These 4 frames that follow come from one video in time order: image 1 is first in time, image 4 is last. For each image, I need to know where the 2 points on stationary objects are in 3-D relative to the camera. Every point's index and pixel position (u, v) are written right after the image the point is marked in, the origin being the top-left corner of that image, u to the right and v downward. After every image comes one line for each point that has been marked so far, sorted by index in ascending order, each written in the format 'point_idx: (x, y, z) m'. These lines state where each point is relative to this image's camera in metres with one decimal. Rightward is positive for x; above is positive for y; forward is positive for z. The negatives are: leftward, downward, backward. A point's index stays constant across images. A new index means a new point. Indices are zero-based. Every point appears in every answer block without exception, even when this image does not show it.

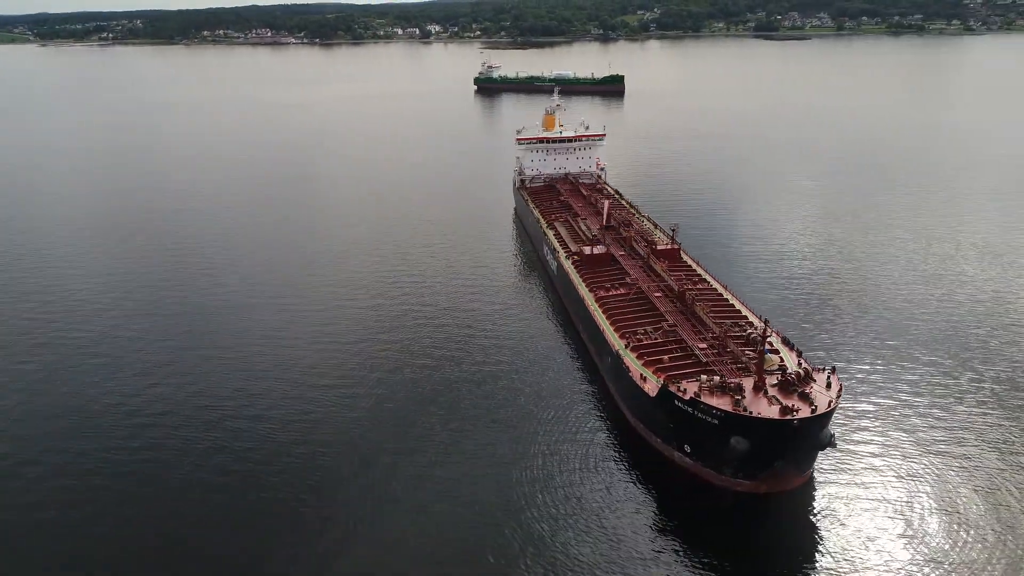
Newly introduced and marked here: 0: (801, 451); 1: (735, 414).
0: (+6.0, -3.4, +16.3) m
1: (+4.9, -2.8, +16.4) m
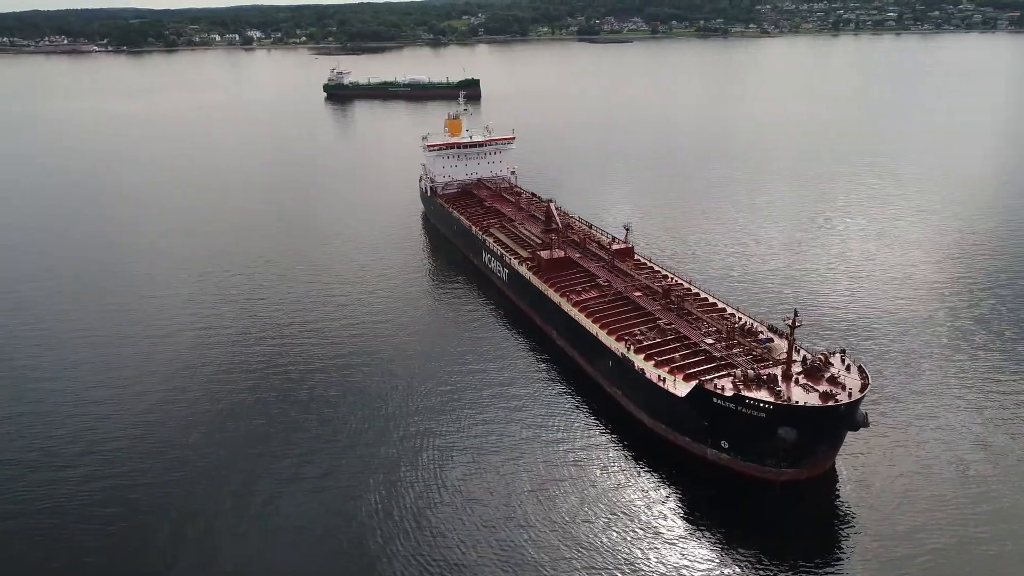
0: (+7.2, -3.2, +17.0) m
1: (+6.1, -2.6, +16.8) m
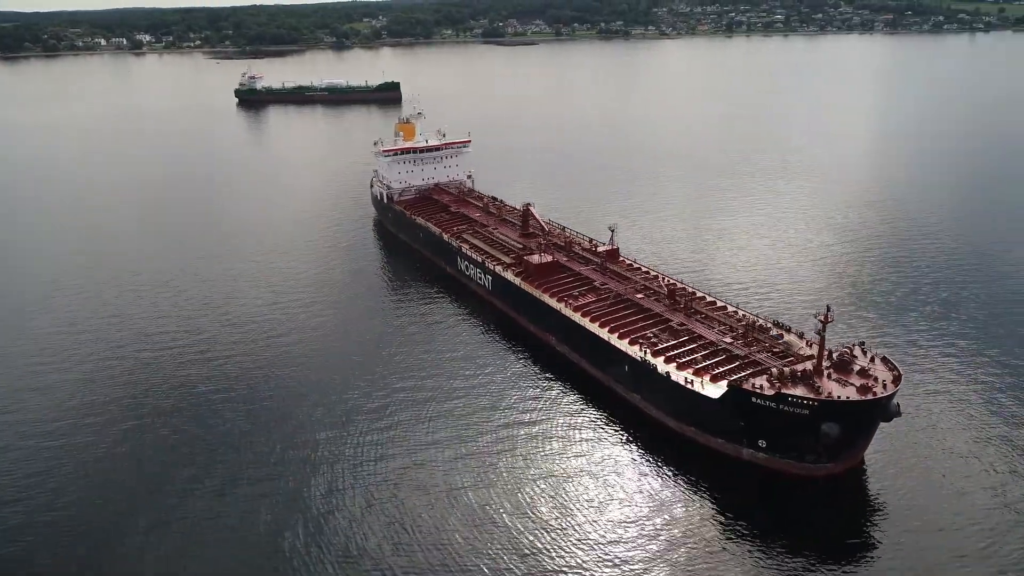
0: (+8.2, -3.1, +17.2) m
1: (+7.1, -2.5, +16.8) m
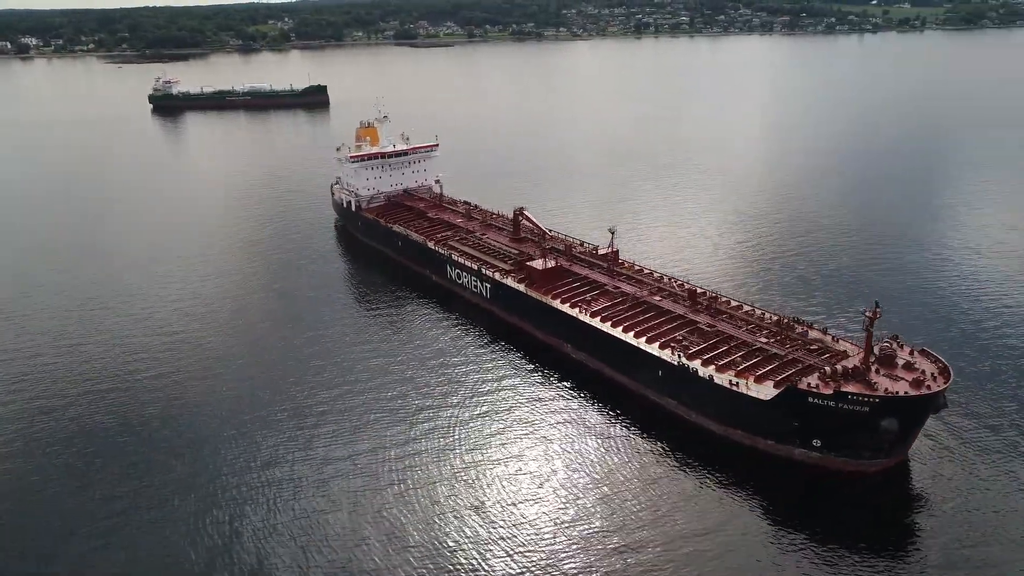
0: (+9.5, -3.0, +17.4) m
1: (+8.4, -2.5, +16.9) m
